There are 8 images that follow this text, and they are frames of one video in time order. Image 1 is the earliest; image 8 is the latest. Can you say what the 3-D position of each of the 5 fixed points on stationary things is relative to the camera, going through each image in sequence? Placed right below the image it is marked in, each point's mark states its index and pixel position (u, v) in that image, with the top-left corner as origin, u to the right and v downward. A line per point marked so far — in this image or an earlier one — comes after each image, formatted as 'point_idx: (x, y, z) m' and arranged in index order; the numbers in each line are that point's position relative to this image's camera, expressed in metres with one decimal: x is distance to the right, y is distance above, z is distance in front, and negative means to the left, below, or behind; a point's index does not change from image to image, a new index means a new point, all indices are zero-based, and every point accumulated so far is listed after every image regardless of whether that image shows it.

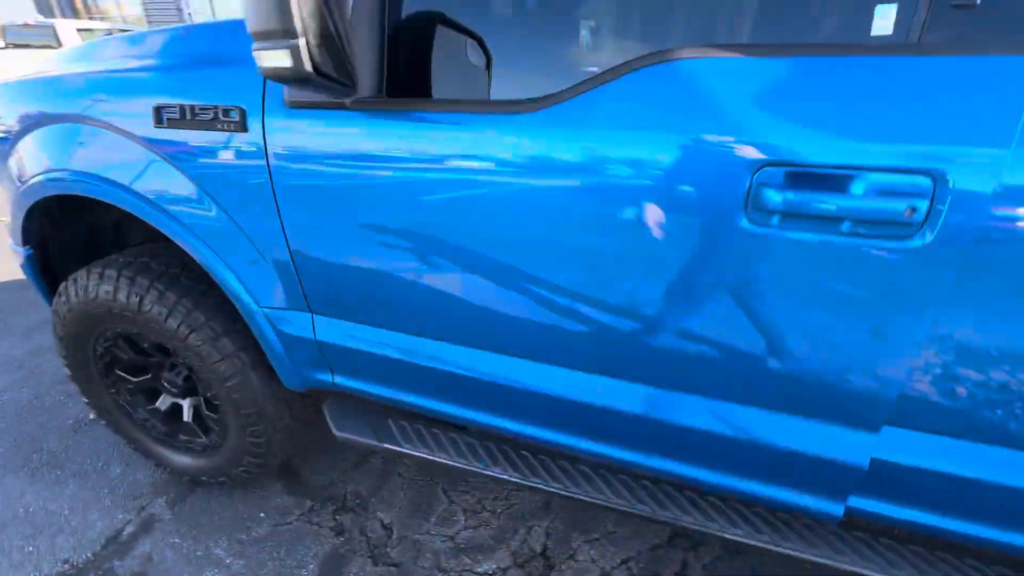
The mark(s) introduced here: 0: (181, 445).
0: (-1.3, -0.6, +1.8) m
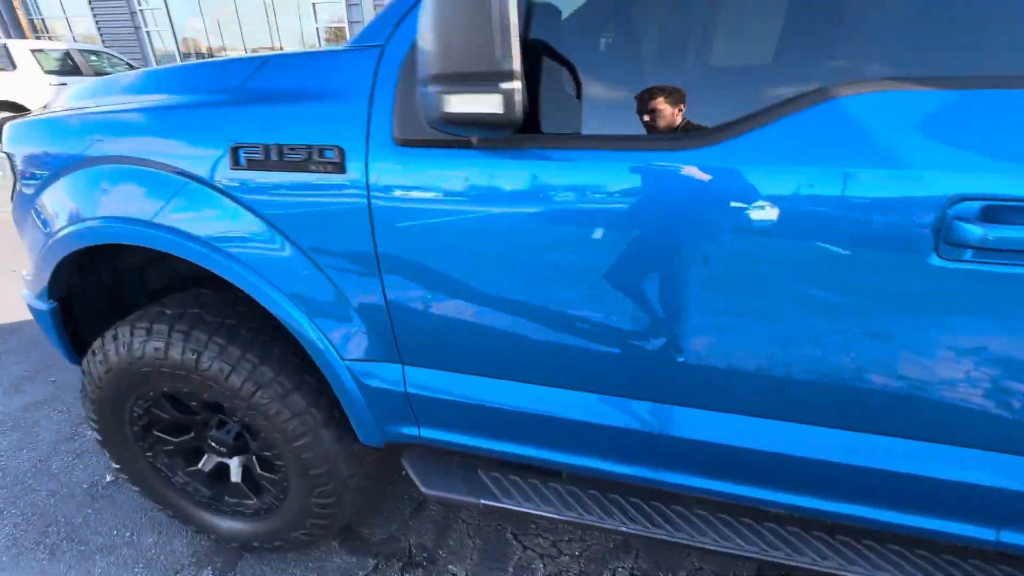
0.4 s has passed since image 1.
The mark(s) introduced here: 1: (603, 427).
0: (-1.0, -0.8, +1.6) m
1: (+0.2, -0.4, +1.2) m
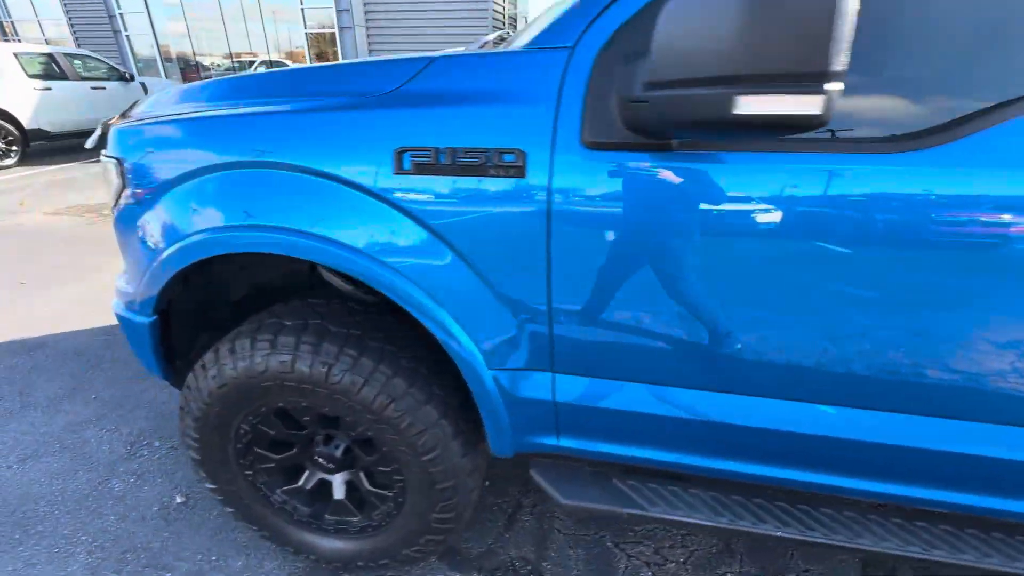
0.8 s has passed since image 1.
0: (-0.6, -0.8, +1.6) m
1: (+0.6, -0.4, +1.2) m
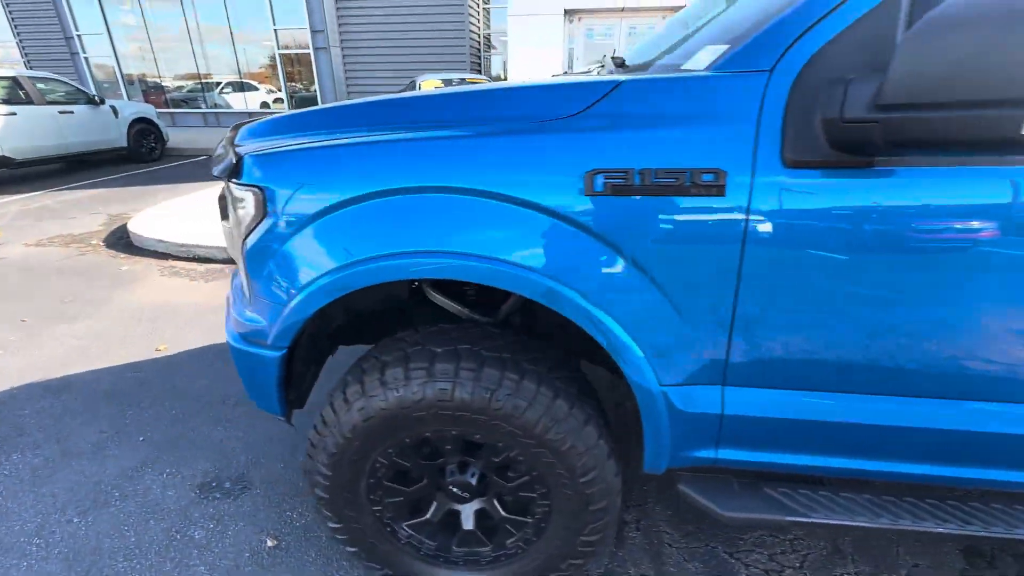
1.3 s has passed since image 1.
0: (-0.2, -0.9, +1.5) m
1: (+1.1, -0.4, +1.2) m
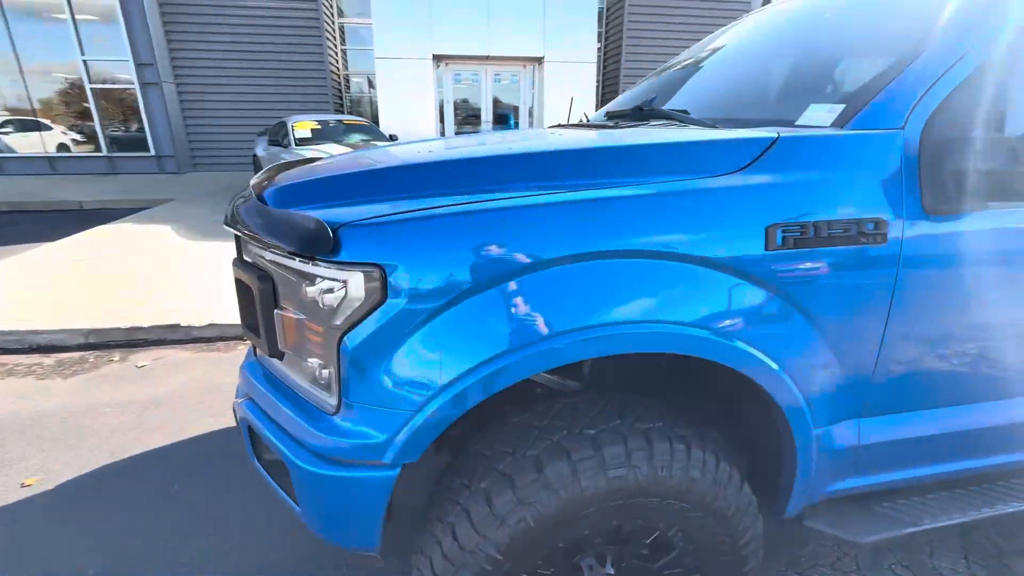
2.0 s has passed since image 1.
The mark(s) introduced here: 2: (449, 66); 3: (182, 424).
0: (+0.2, -1.1, +1.3) m
1: (+1.5, -0.4, +1.4) m
2: (-1.6, +5.5, +11.7) m
3: (-1.9, -0.8, +2.7) m
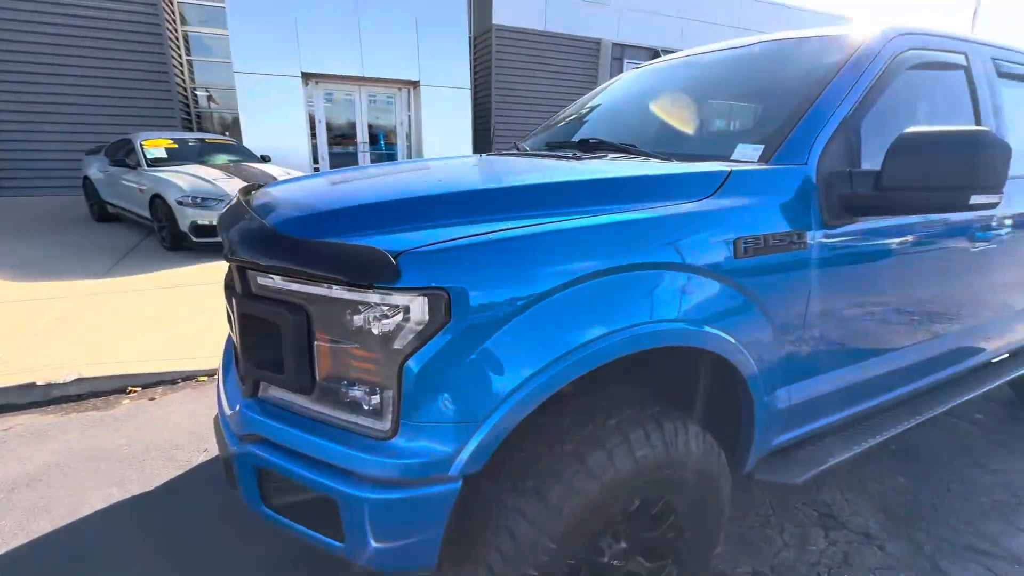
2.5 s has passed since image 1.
0: (+0.3, -1.1, +1.5) m
1: (+1.4, -0.4, +1.9) m
2: (-4.6, +4.9, +11.2) m
3: (-2.1, -1.0, +2.2) m
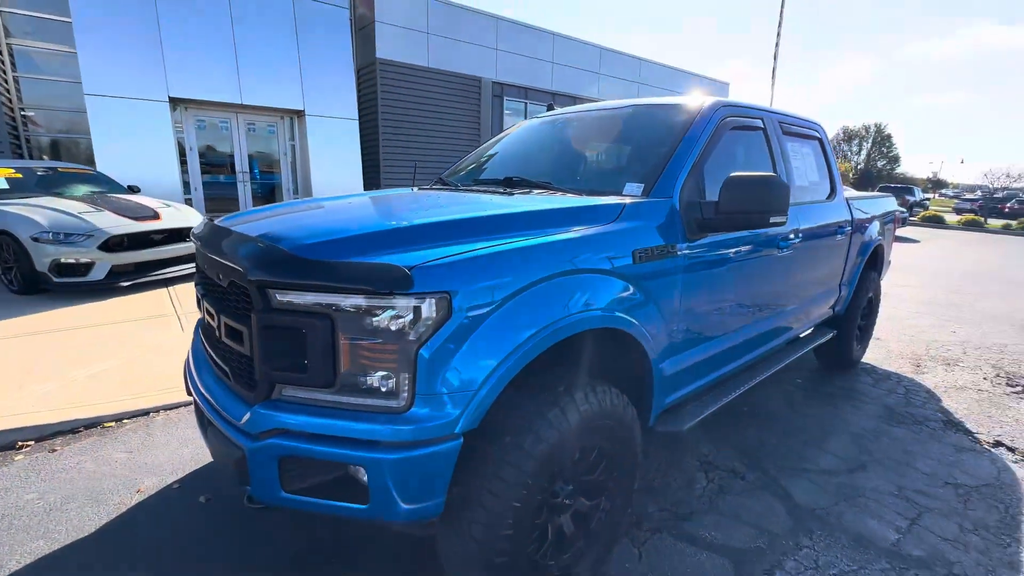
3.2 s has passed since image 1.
0: (+0.2, -1.1, +1.9) m
1: (+1.1, -0.4, +2.6) m
2: (-7.2, +4.0, +10.5) m
3: (-2.3, -1.2, +2.1) m
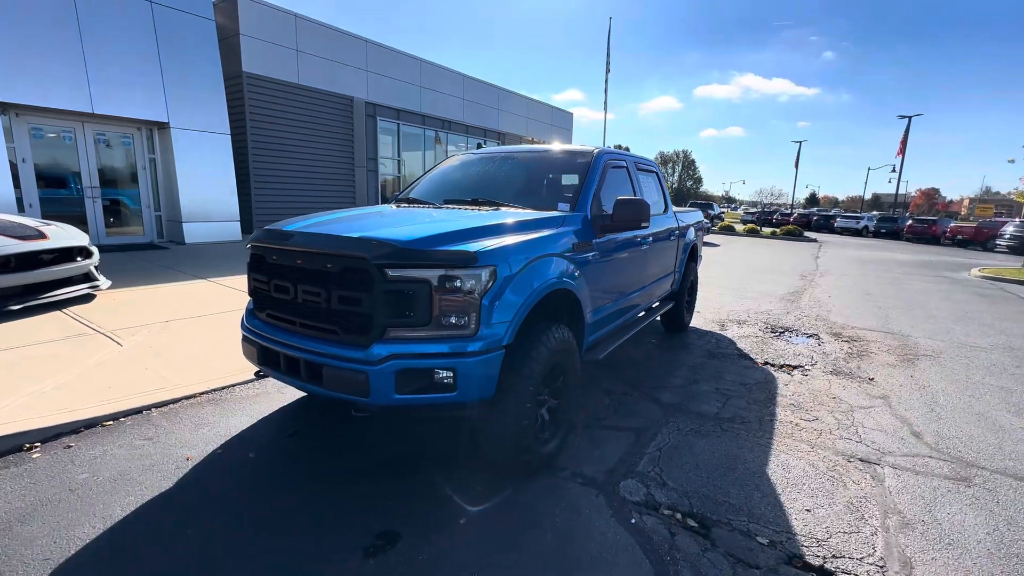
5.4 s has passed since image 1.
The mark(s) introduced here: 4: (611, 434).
0: (+0.3, -1.0, +3.1) m
1: (+0.9, -0.2, +4.1) m
2: (-9.6, +3.4, +9.2) m
3: (-2.2, -1.2, +2.5) m
4: (+0.7, -1.1, +3.5) m
